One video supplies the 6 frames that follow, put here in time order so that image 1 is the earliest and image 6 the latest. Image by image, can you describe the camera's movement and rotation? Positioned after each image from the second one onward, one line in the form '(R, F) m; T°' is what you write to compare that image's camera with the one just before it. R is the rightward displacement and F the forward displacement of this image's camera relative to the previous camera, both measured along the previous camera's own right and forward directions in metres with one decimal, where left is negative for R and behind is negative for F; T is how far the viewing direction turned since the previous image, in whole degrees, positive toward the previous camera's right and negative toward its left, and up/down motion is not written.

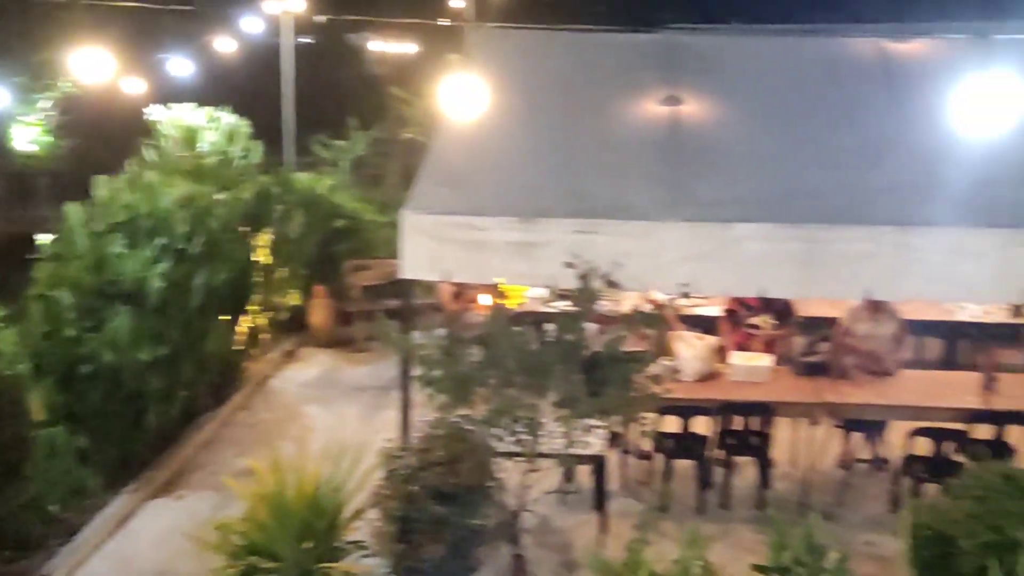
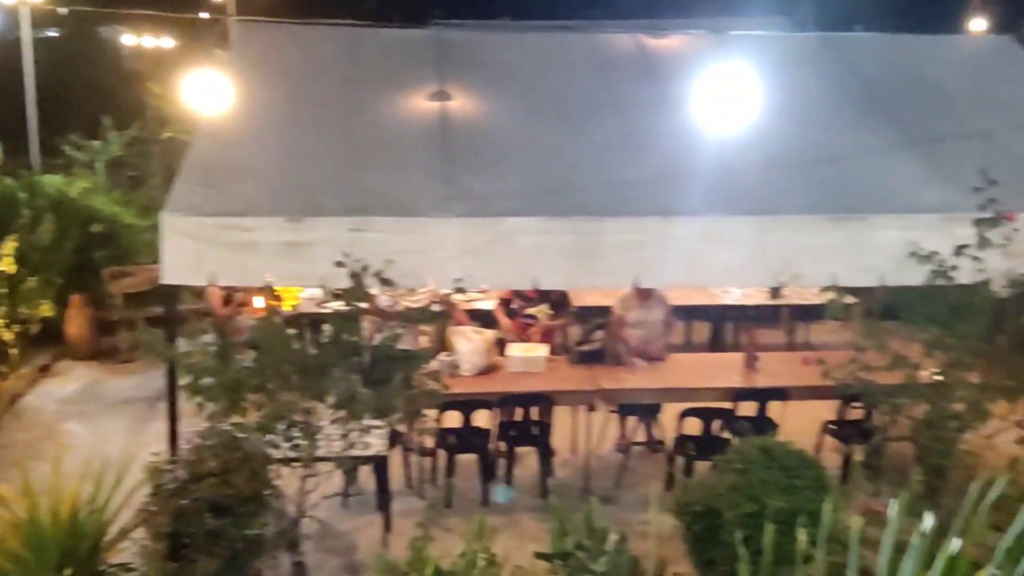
(0.0, 0.0) m; +12°
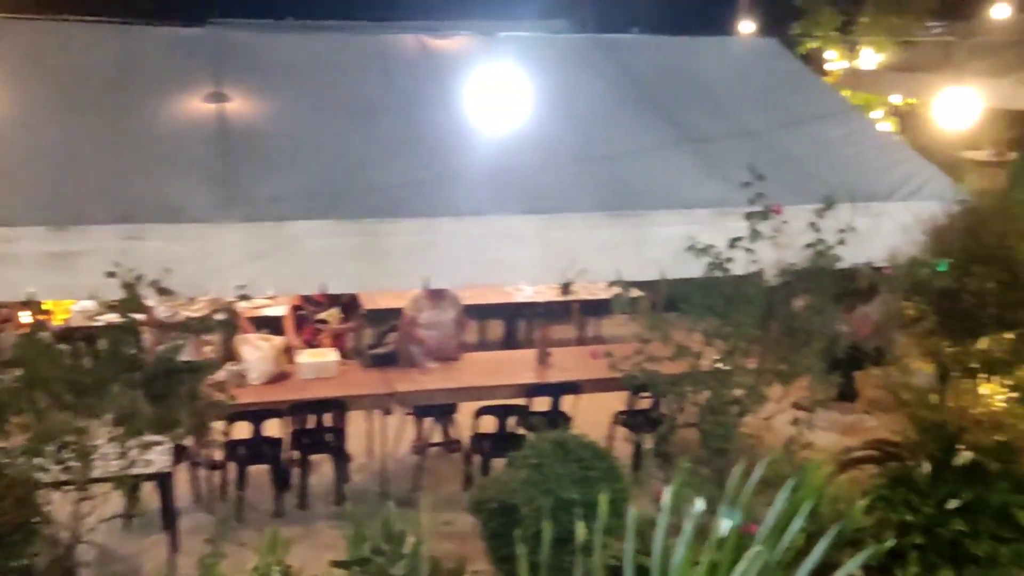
(0.0, 0.0) m; +10°
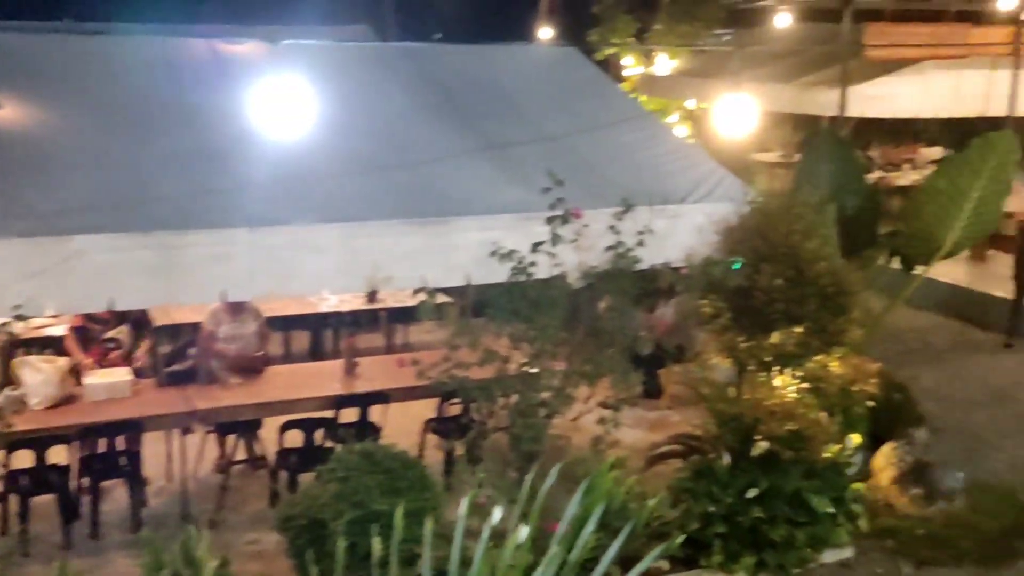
(0.0, 0.0) m; +9°
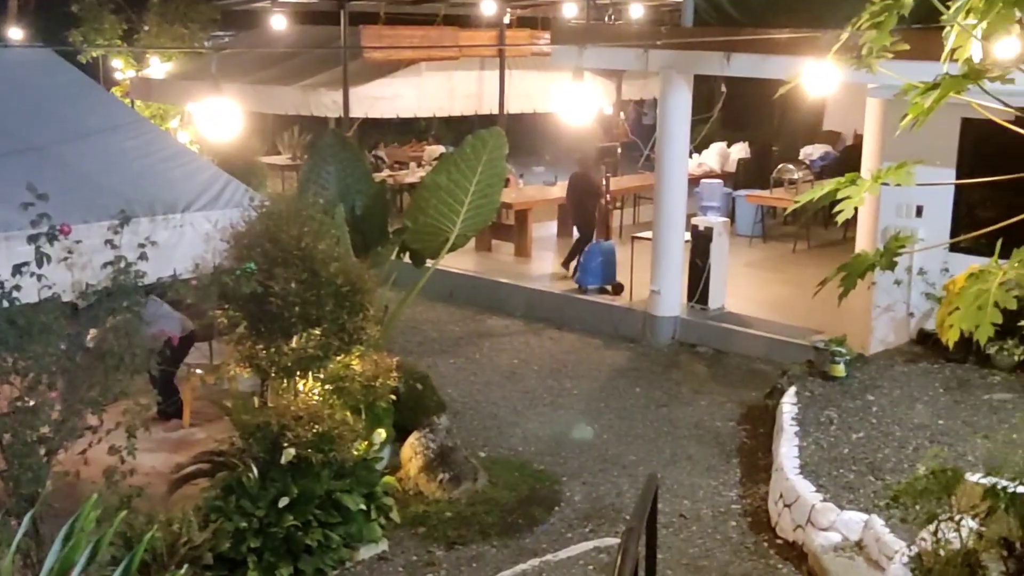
(+0.1, +0.1) m; +23°
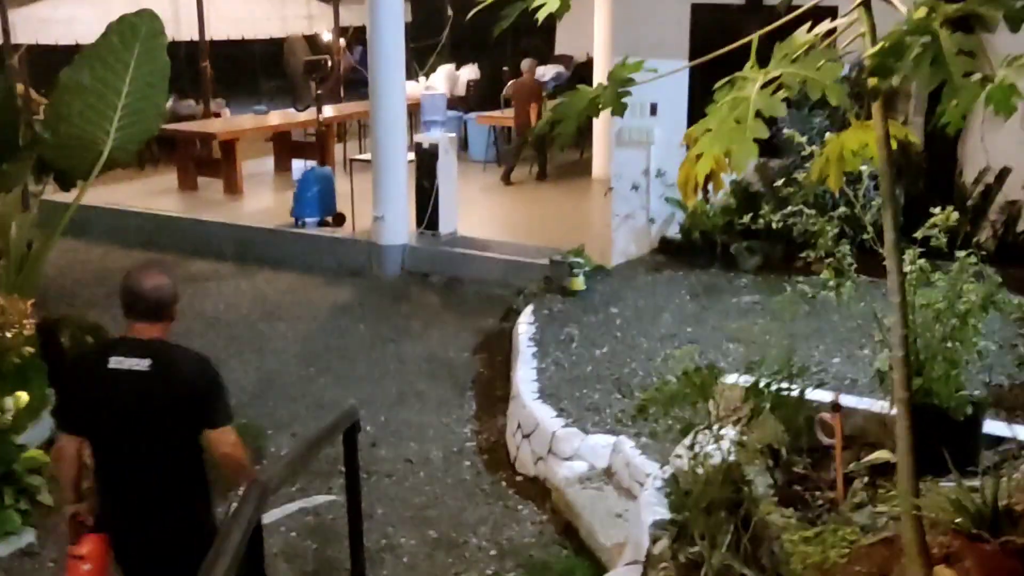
(+0.3, +0.9) m; +12°
